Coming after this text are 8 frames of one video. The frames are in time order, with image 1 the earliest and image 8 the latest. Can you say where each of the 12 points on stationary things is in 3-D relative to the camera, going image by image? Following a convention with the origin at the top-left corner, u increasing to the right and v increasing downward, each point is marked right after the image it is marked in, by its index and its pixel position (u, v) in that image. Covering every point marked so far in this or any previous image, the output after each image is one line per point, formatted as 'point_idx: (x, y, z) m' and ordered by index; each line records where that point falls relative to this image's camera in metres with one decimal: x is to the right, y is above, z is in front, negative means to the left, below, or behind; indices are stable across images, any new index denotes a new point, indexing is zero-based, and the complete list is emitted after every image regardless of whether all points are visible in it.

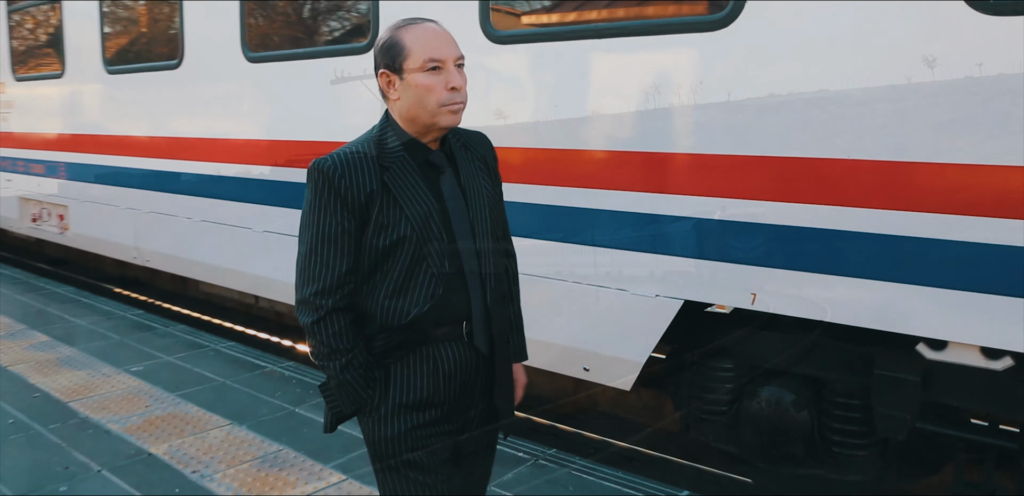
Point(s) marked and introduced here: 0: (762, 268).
0: (+0.9, -0.1, +2.9) m
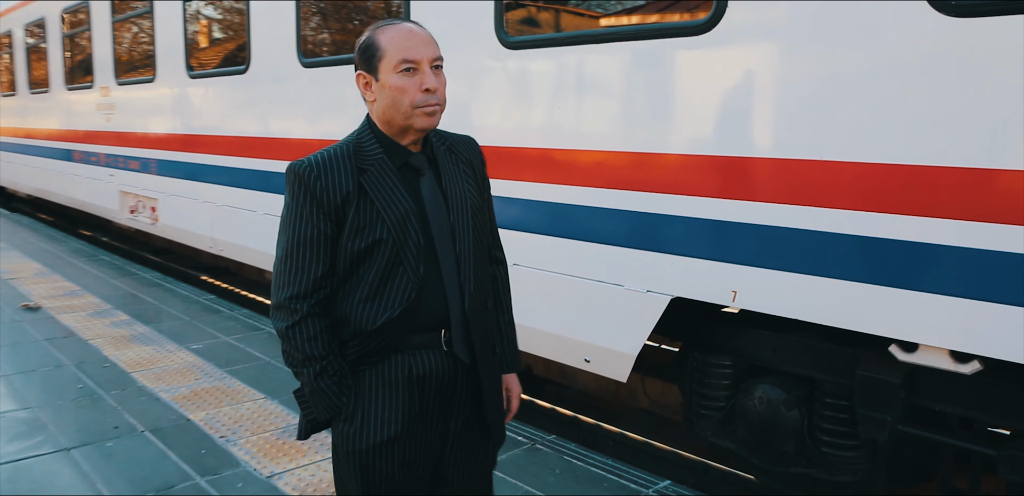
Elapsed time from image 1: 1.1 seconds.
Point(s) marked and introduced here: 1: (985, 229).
0: (+0.9, -0.1, +3.0) m
1: (+1.5, +0.1, +2.5) m
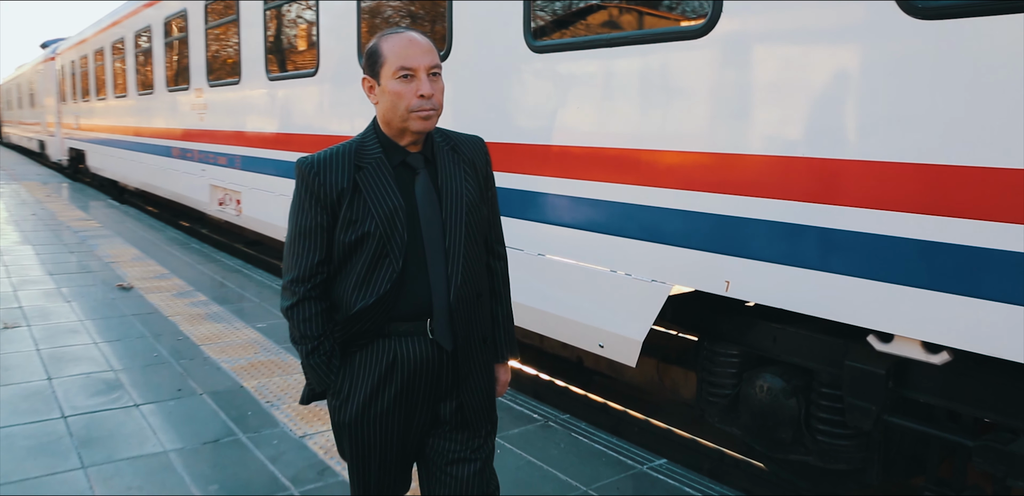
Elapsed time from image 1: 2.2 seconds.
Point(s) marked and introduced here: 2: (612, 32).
0: (+0.9, 0.0, +3.2) m
1: (+1.4, +0.1, +2.5) m
2: (+0.5, +1.0, +3.5) m
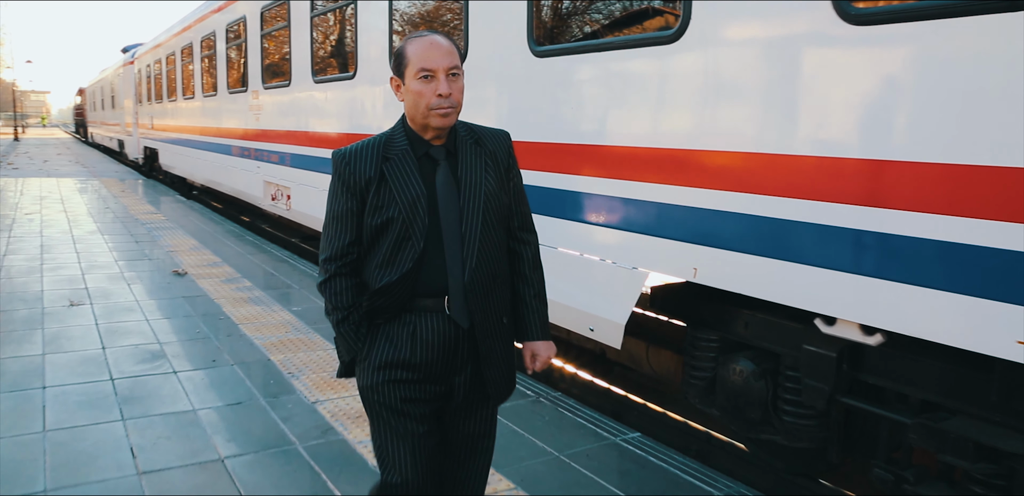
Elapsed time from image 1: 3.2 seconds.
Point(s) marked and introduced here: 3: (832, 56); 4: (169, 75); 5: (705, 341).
0: (+0.8, 0.0, +3.4) m
1: (+1.3, +0.1, +2.8) m
2: (+0.5, +1.1, +3.8) m
3: (+1.2, +0.7, +2.9) m
4: (-7.1, +3.6, +15.8) m
5: (+1.0, -0.5, +3.9) m
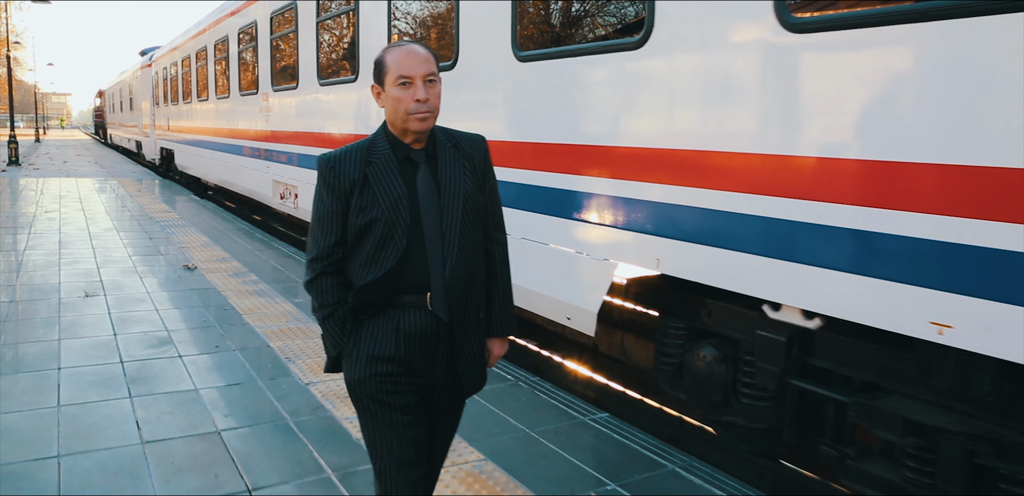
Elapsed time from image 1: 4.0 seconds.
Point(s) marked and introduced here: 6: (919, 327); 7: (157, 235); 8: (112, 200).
0: (+0.7, 0.0, +3.7) m
1: (+1.2, +0.2, +3.0) m
2: (+0.4, +1.1, +4.1) m
3: (+1.1, +0.8, +3.1) m
4: (-7.0, +3.7, +16.2) m
5: (+0.9, -0.4, +4.1) m
6: (+1.4, -0.3, +2.7) m
7: (-4.7, +0.2, +10.0) m
8: (-7.9, +0.9, +15.1) m
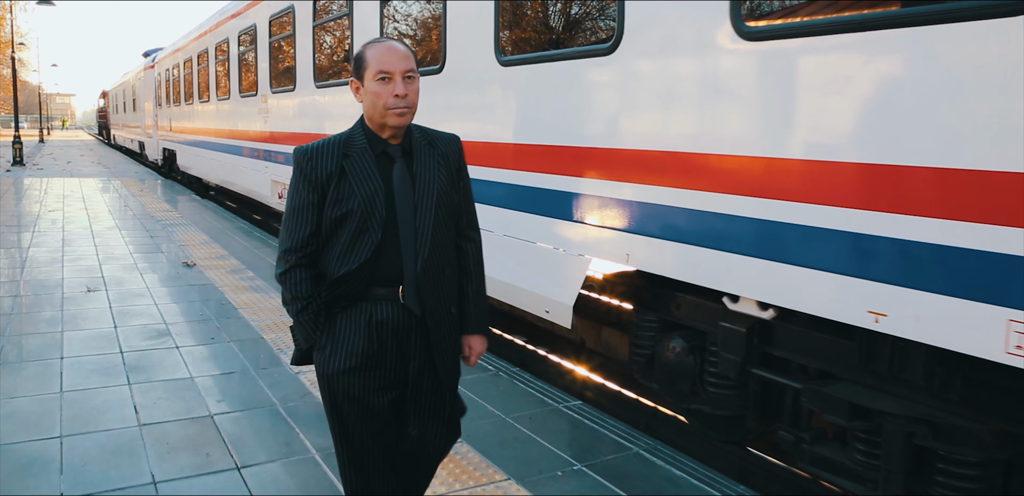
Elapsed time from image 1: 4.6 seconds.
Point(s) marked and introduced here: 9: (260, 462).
0: (+0.6, +0.1, +3.9) m
1: (+1.1, +0.2, +3.2) m
2: (+0.3, +1.1, +4.3) m
3: (+1.0, +0.8, +3.3) m
4: (-7.1, +3.7, +16.4) m
5: (+0.8, -0.4, +4.3) m
6: (+1.3, -0.3, +2.9) m
7: (-4.8, +0.2, +10.2) m
8: (-8.0, +1.0, +15.3) m
9: (-1.1, -0.9, +3.3) m
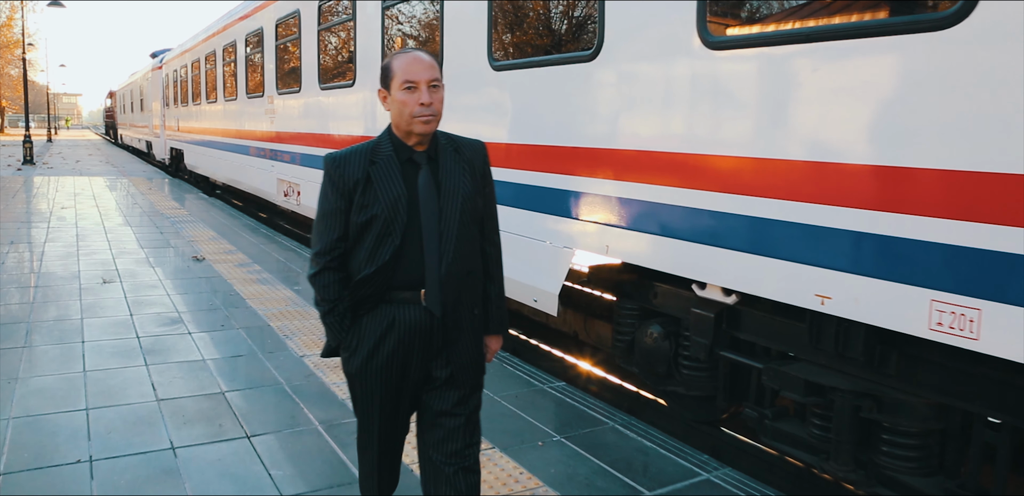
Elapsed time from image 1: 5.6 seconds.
0: (+0.6, +0.1, +4.2) m
1: (+1.0, +0.2, +3.5) m
2: (+0.2, +1.2, +4.6) m
3: (+0.9, +0.8, +3.6) m
4: (-7.0, +3.7, +16.8) m
5: (+0.7, -0.4, +4.6) m
6: (+1.2, -0.2, +3.2) m
7: (-4.8, +0.3, +10.6) m
8: (-8.0, +1.0, +15.7) m
9: (-1.2, -0.9, +3.6) m
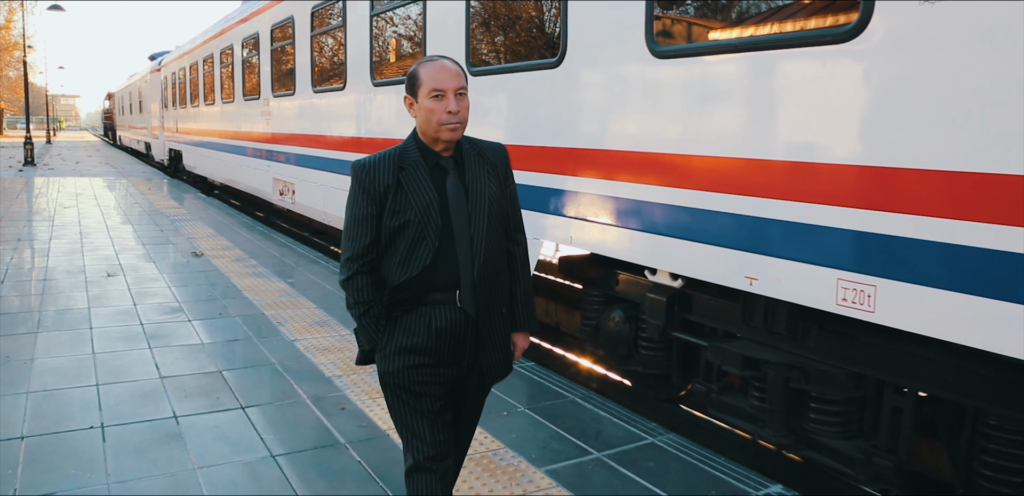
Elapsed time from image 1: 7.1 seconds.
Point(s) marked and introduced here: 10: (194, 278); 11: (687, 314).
0: (+0.4, +0.2, +4.6) m
1: (+0.9, +0.3, +3.9) m
2: (+0.1, +1.2, +5.0) m
3: (+0.7, +0.9, +4.0) m
4: (-7.2, +3.8, +17.2) m
5: (+0.5, -0.3, +5.0) m
6: (+1.1, -0.2, +3.6) m
7: (-5.0, +0.3, +10.9) m
8: (-8.2, +1.1, +16.0) m
9: (-1.3, -0.8, +4.0) m
10: (-2.9, -0.3, +7.0) m
11: (+1.0, -0.4, +4.2) m
